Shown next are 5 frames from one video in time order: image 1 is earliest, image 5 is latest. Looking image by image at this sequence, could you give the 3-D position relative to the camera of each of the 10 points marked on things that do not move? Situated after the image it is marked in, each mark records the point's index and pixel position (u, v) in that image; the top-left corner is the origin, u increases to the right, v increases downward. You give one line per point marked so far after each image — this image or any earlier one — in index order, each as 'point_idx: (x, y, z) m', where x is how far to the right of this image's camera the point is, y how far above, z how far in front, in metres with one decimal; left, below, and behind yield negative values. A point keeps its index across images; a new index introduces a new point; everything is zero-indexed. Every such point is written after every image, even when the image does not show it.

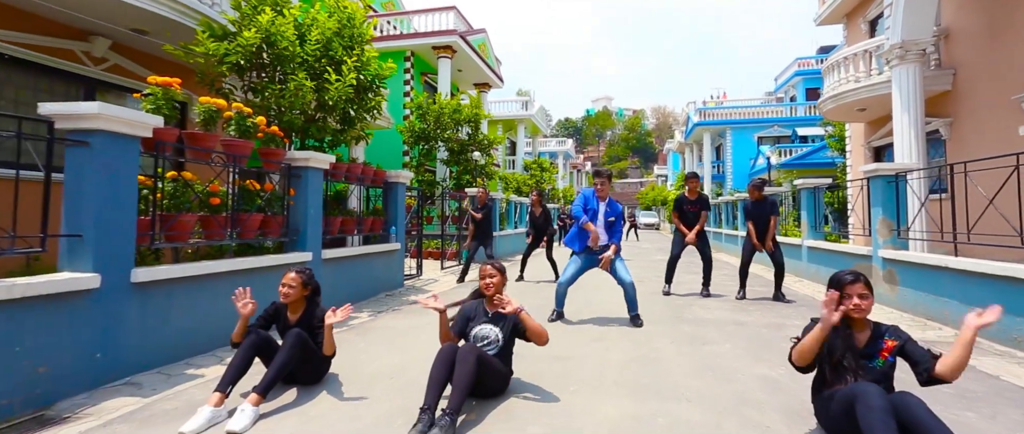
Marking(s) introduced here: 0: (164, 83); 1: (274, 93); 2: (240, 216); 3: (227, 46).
0: (-3.1, +1.2, +4.7) m
1: (-3.0, +1.6, +6.7) m
2: (-2.7, 0.0, +5.1) m
3: (-3.4, +2.0, +6.4) m
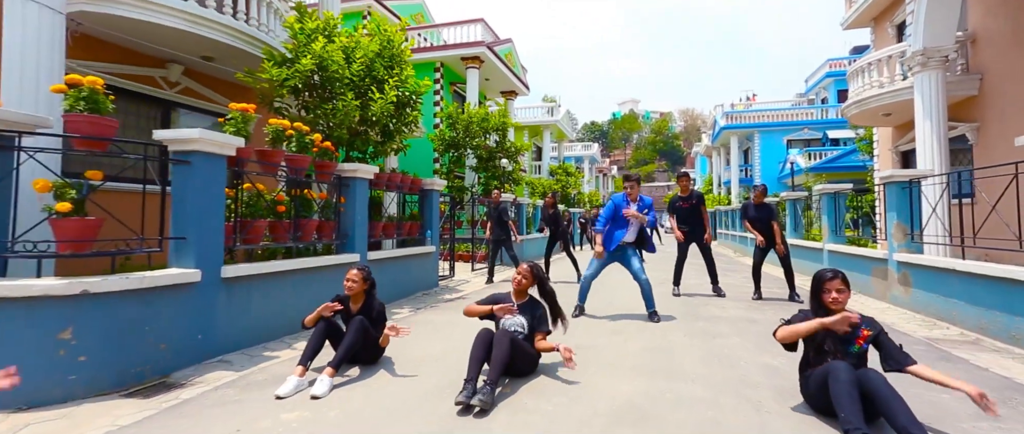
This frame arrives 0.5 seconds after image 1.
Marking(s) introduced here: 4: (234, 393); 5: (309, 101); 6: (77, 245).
0: (-2.8, +1.1, +5.5) m
1: (-2.7, +1.5, +7.5) m
2: (-2.4, -0.1, +5.8) m
3: (-3.1, +2.0, +7.2) m
4: (-1.9, -1.2, +3.5) m
5: (-2.9, +1.6, +7.5) m
6: (-3.1, -0.2, +3.7) m
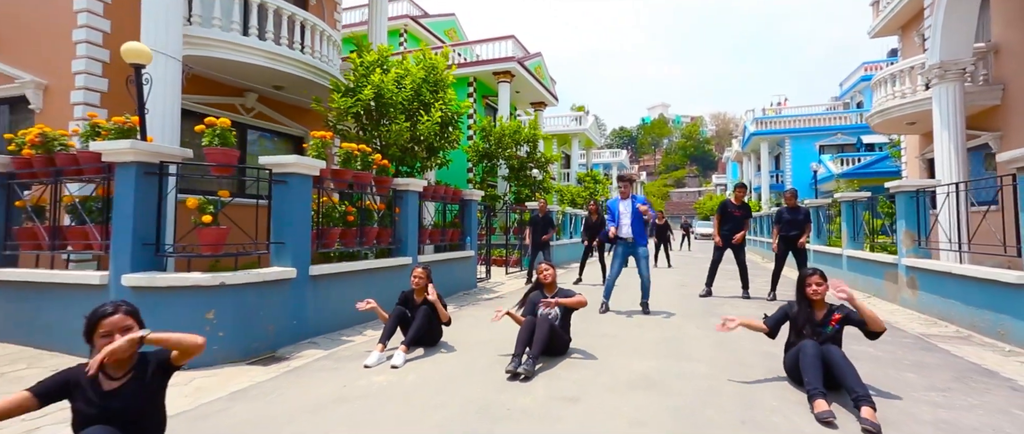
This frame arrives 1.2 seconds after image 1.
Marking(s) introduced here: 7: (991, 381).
0: (-2.4, +1.0, +6.6) m
1: (-2.1, +1.4, +8.5) m
2: (-2.0, -0.2, +6.9) m
3: (-2.6, +1.8, +8.3) m
4: (-1.6, -1.3, +4.5) m
5: (-2.4, +1.5, +8.6) m
6: (-2.7, -0.3, +4.8) m
7: (+4.0, -1.3, +4.3) m
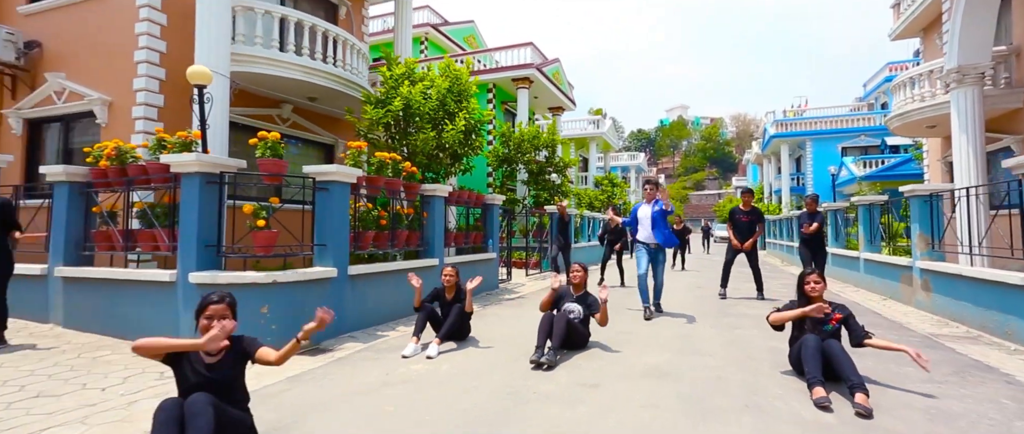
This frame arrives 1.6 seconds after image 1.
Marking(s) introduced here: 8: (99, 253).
0: (-2.1, +1.0, +7.1) m
1: (-1.8, +1.3, +9.0) m
2: (-1.6, -0.2, +7.4) m
3: (-2.2, +1.8, +8.8) m
4: (-1.4, -1.3, +5.0) m
5: (-2.0, +1.4, +9.1) m
6: (-2.5, -0.3, +5.3) m
7: (+4.2, -1.4, +4.6) m
8: (-4.7, -0.4, +6.0) m
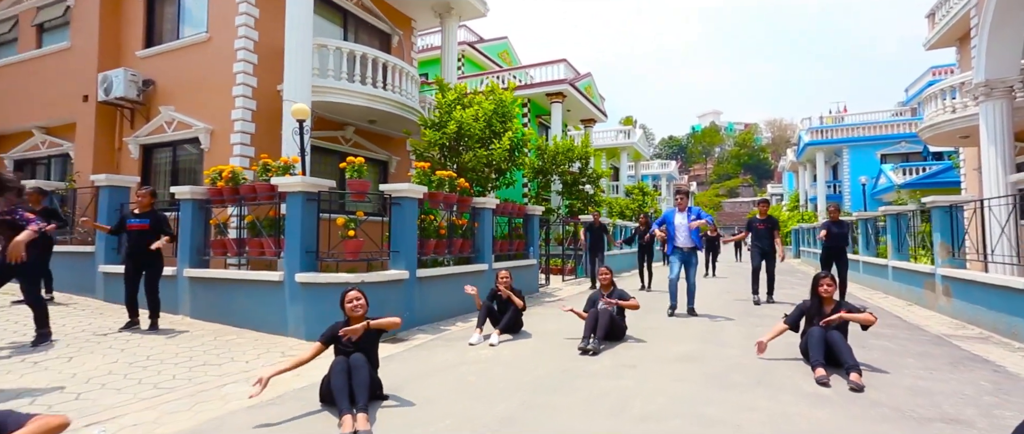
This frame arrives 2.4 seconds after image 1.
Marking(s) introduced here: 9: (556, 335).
0: (-1.4, +0.8, +8.1) m
1: (-1.0, +1.1, +10.1) m
2: (-1.0, -0.4, +8.4) m
3: (-1.4, +1.6, +9.9) m
4: (-0.8, -1.5, +6.0) m
5: (-1.2, +1.2, +10.2) m
6: (-1.9, -0.4, +6.4) m
7: (+4.7, -1.5, +5.2) m
8: (-4.1, -0.6, +7.1) m
9: (+0.6, -1.5, +6.6) m
